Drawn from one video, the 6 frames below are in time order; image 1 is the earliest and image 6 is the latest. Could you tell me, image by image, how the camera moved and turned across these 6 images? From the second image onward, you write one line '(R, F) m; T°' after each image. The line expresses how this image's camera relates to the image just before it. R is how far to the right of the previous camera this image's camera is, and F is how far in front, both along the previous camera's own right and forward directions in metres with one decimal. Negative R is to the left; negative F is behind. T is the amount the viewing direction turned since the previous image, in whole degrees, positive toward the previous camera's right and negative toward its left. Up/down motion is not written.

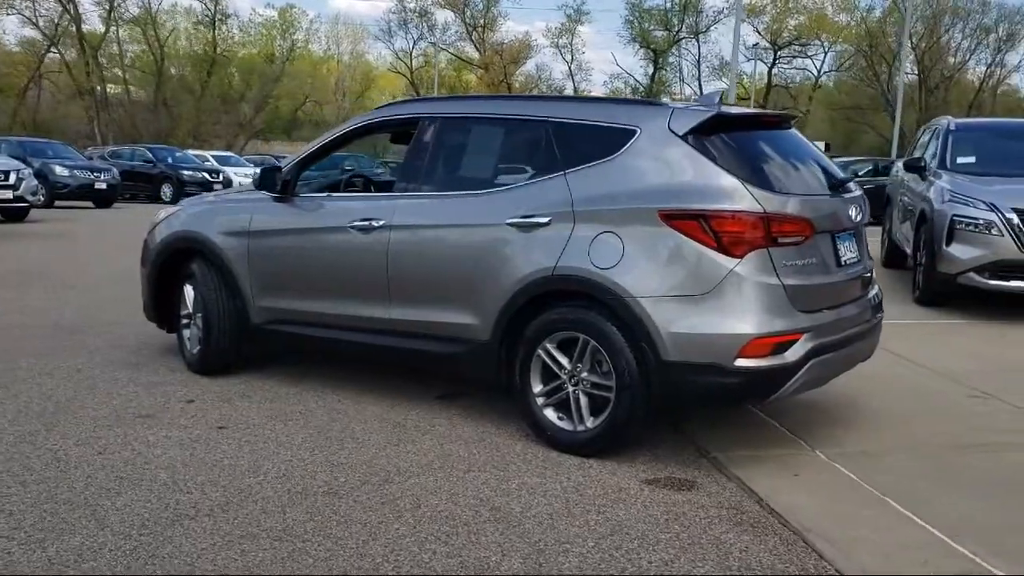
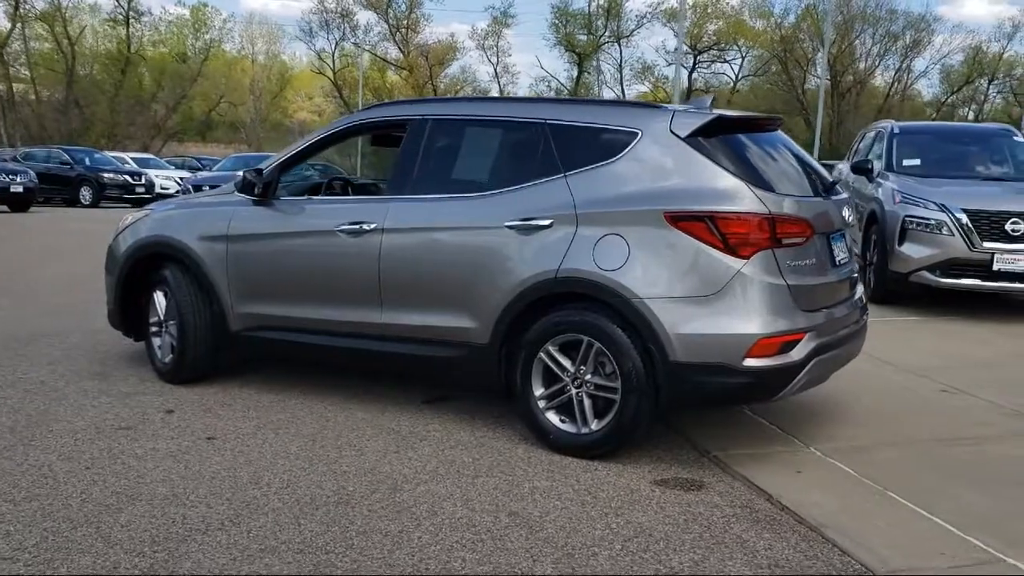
(-0.4, 0.0) m; +5°
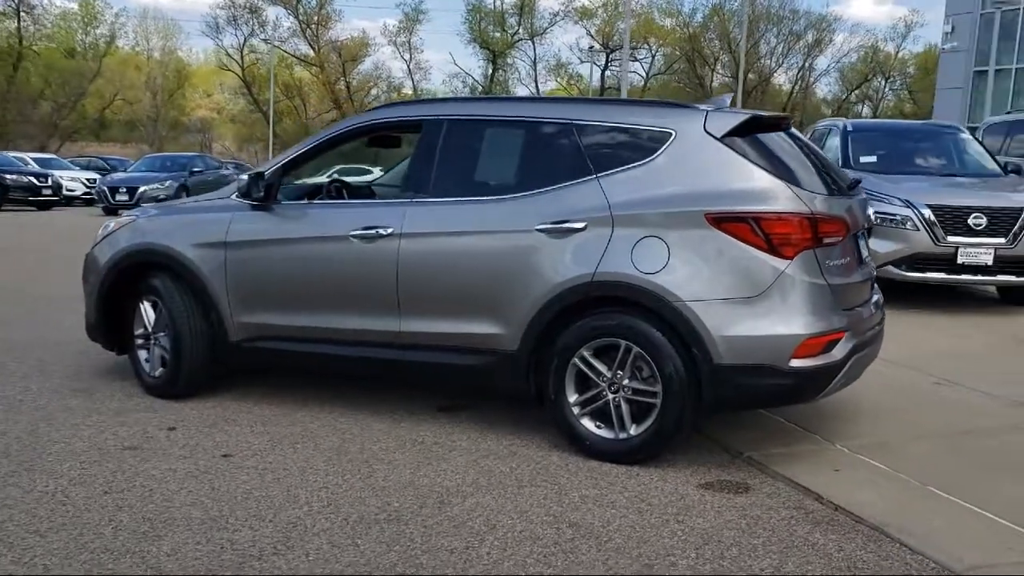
(-0.6, +0.1) m; +5°
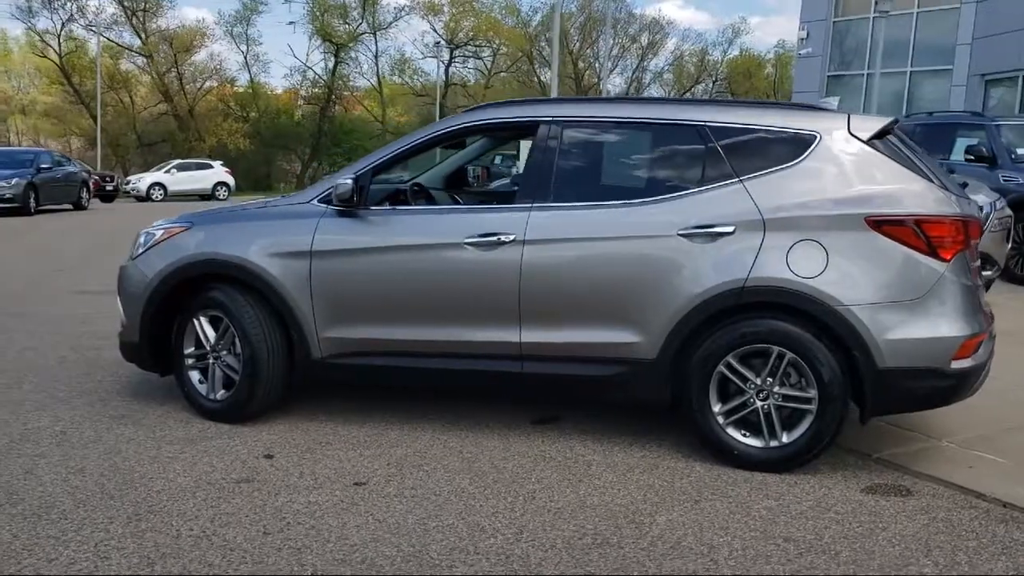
(-1.5, +0.3) m; +10°
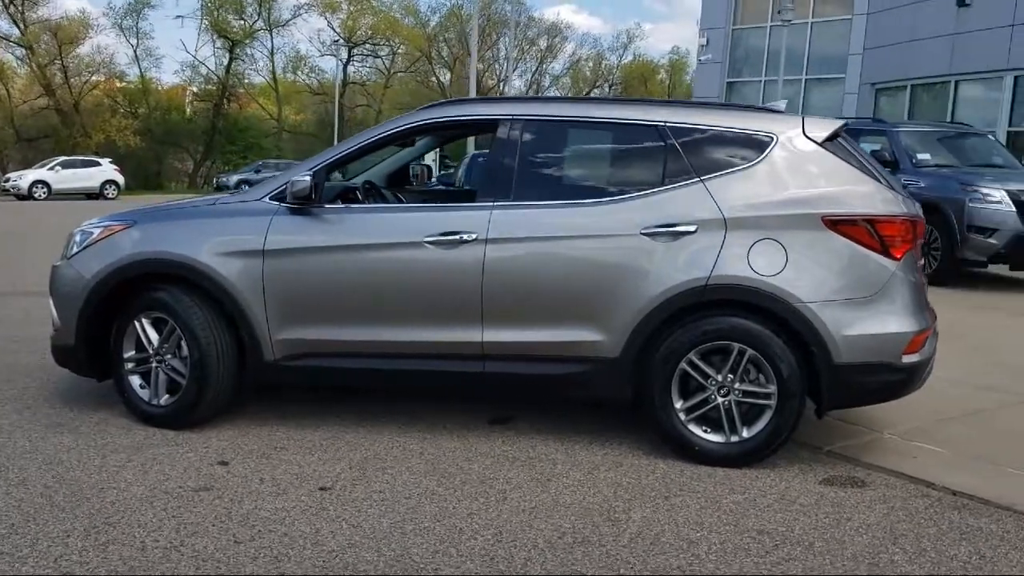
(-0.3, 0.0) m; +6°
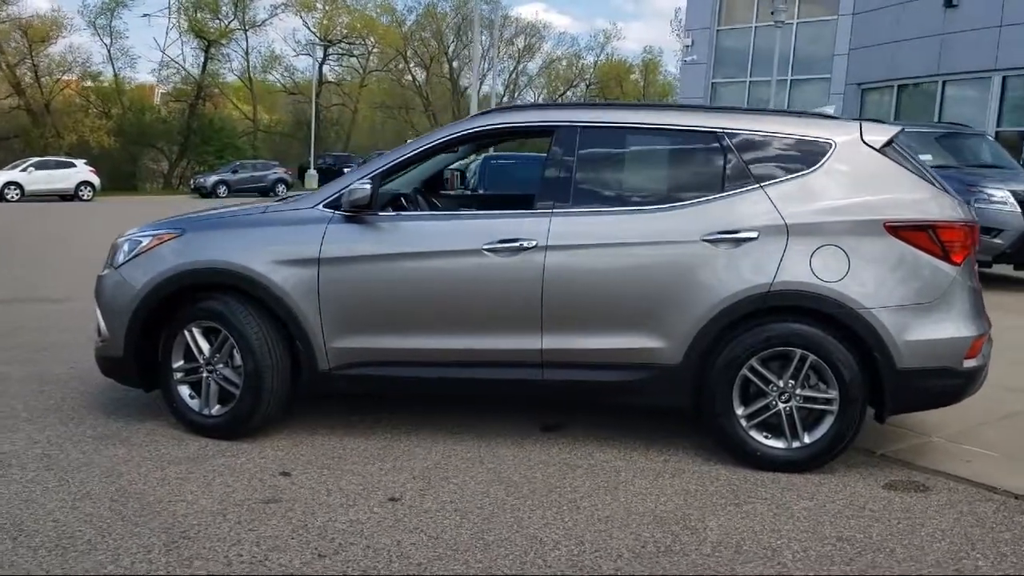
(-0.4, 0.0) m; +1°
